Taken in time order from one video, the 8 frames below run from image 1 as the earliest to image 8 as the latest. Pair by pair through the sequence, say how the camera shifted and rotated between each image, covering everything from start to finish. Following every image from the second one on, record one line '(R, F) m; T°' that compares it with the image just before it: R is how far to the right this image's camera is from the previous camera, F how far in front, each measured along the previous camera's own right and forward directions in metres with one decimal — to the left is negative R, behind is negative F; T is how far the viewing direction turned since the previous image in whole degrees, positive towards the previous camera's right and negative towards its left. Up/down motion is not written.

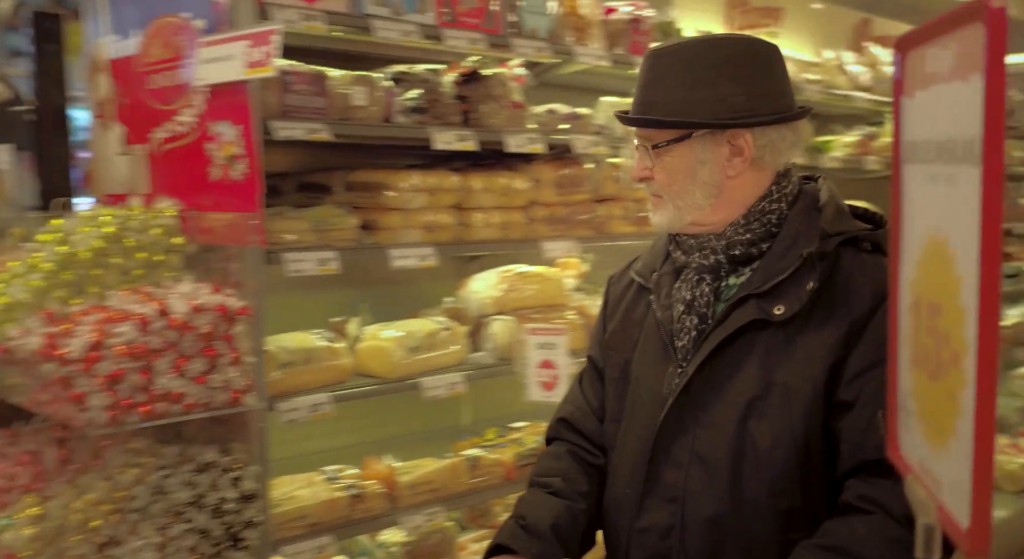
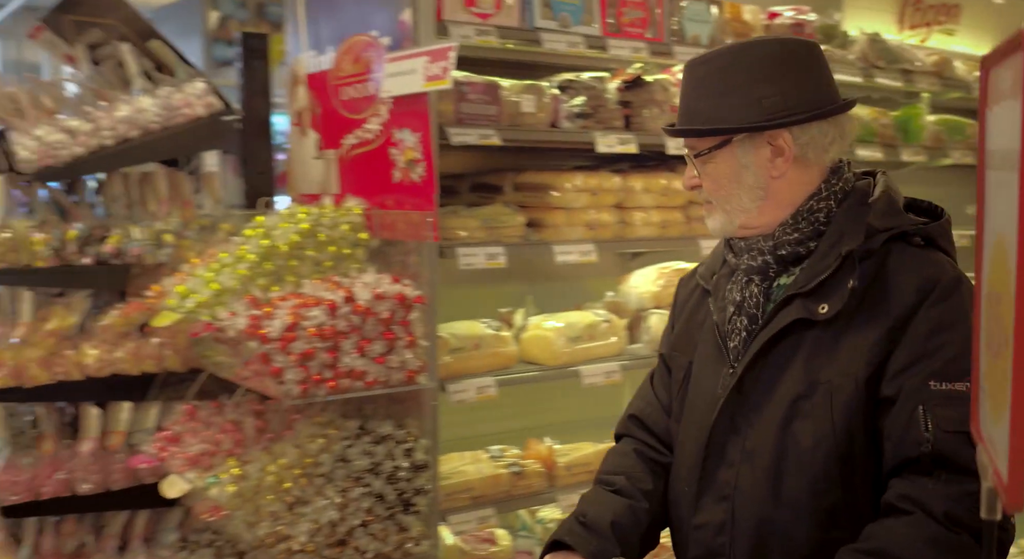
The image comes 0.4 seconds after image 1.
(0.0, -0.1) m; -10°
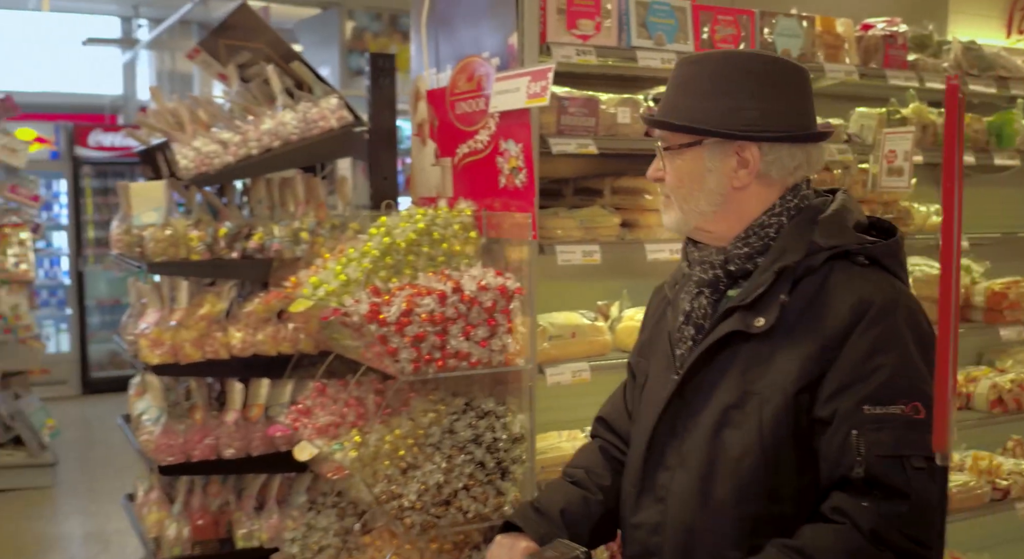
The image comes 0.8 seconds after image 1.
(+0.1, -0.2) m; -8°
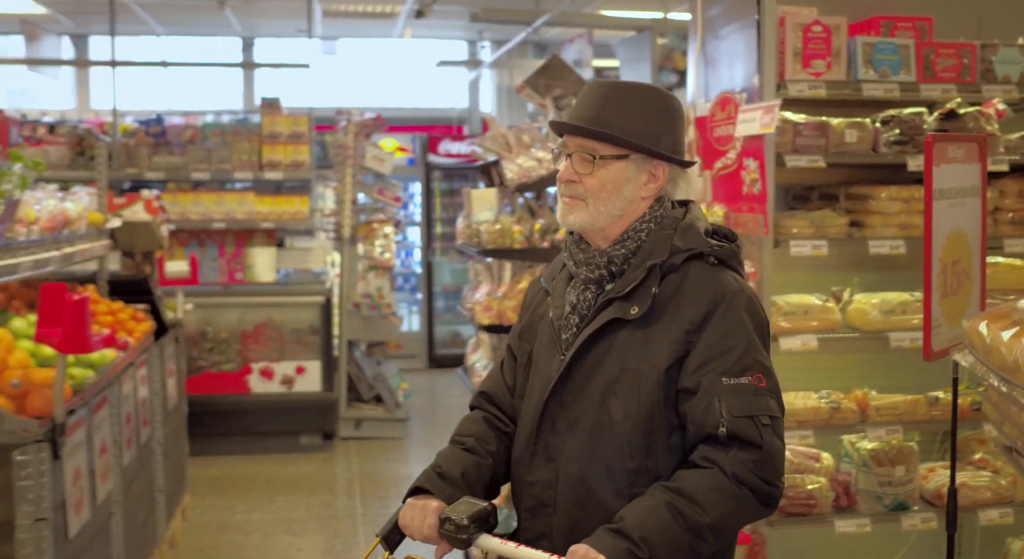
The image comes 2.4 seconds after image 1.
(+0.3, -0.7) m; -21°
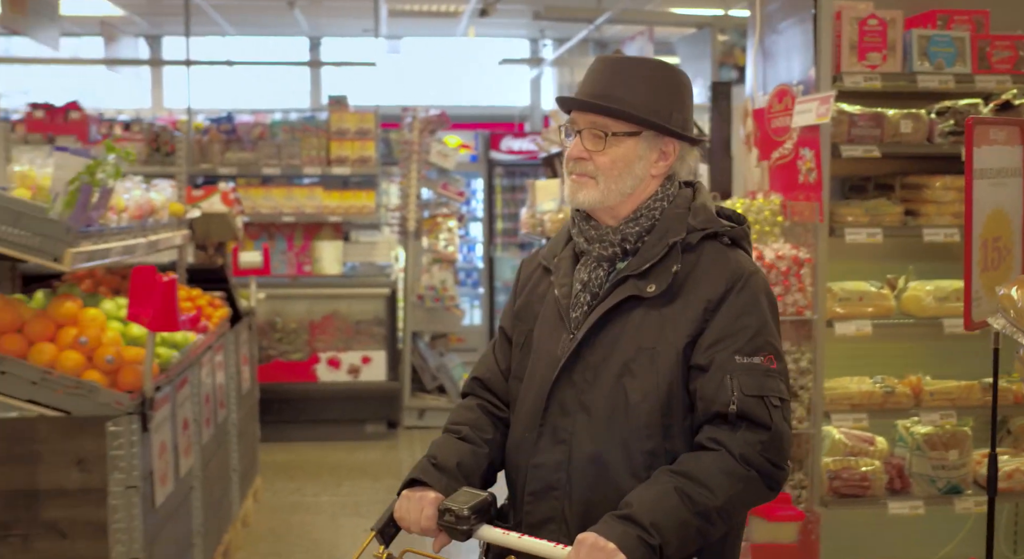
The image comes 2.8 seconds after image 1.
(0.0, -0.2) m; -4°
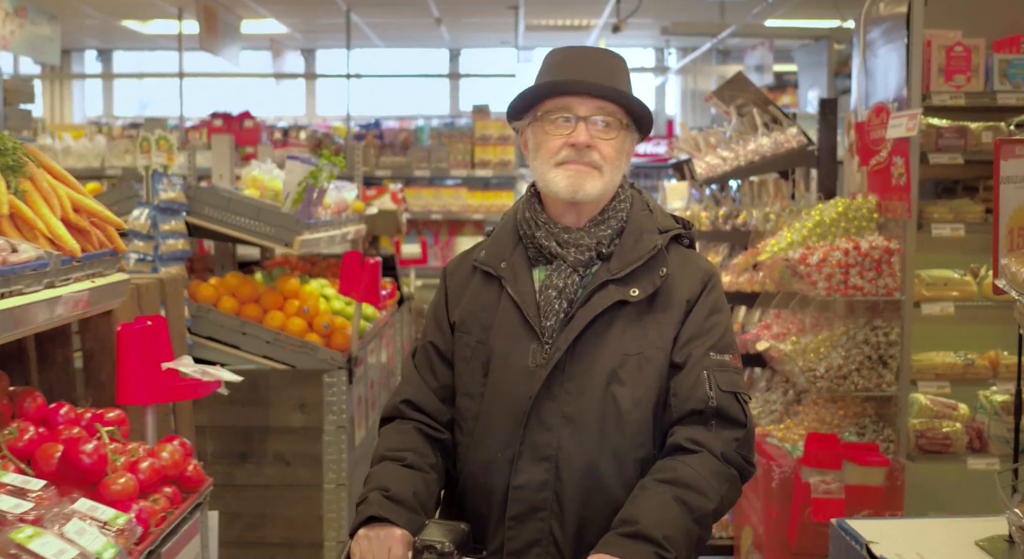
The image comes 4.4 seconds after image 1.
(-0.1, -0.8) m; -8°
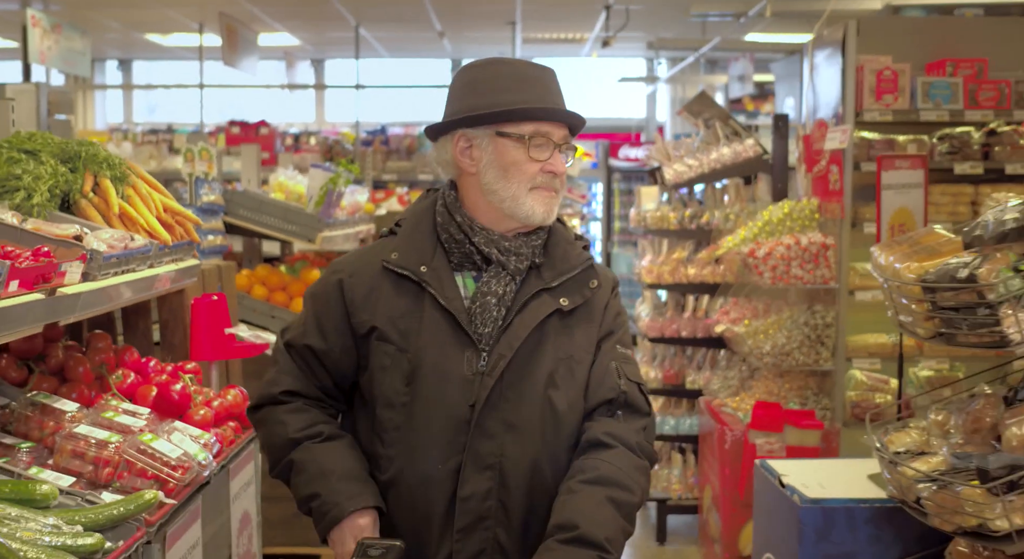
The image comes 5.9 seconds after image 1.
(+0.1, -0.6) m; 0°
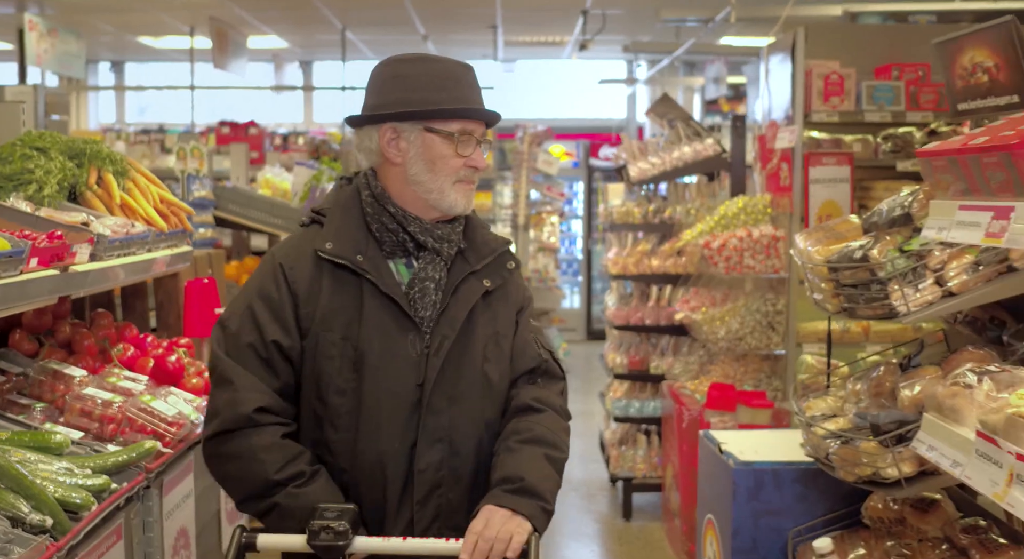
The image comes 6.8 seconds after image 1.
(+0.1, -0.3) m; +1°
